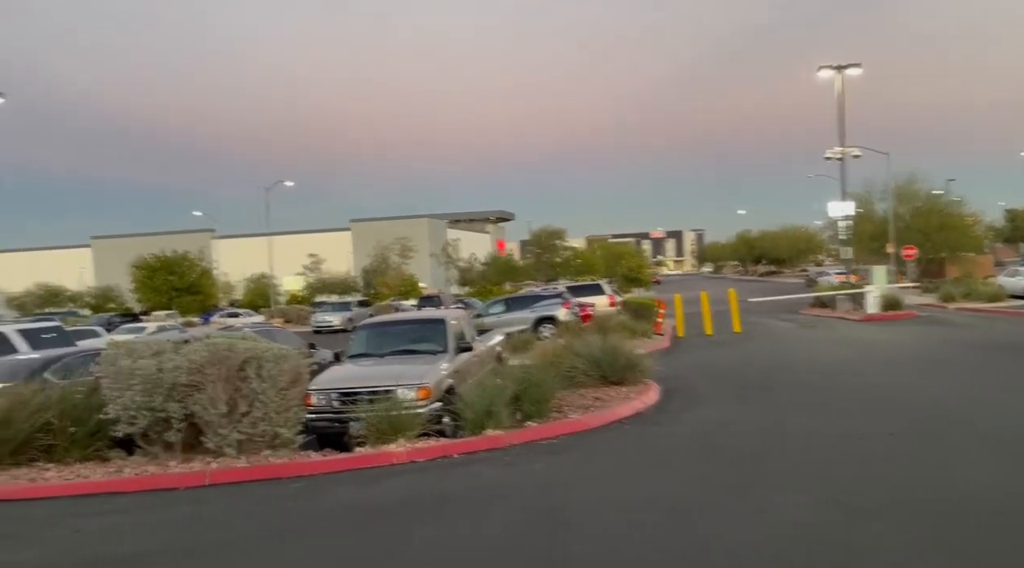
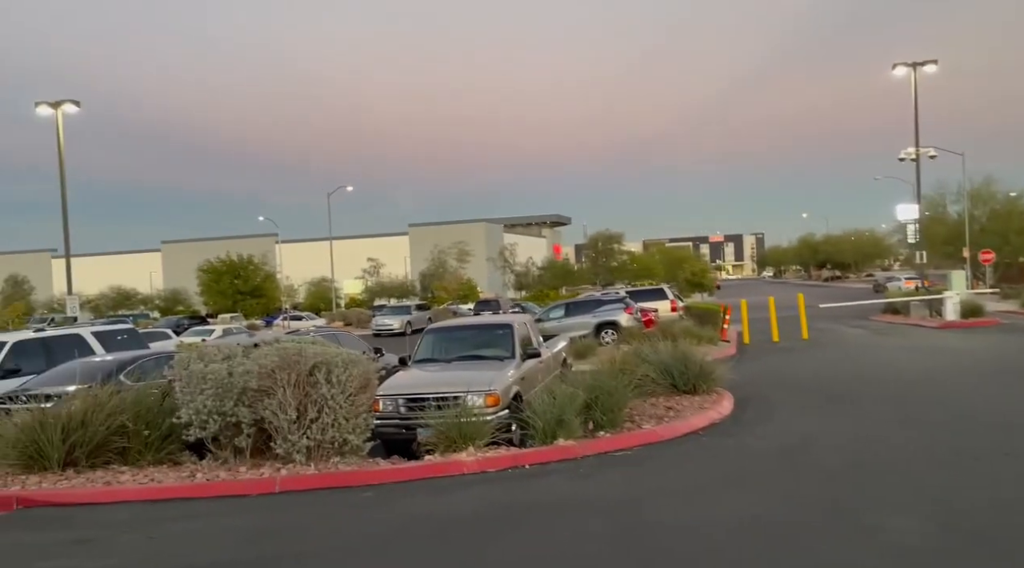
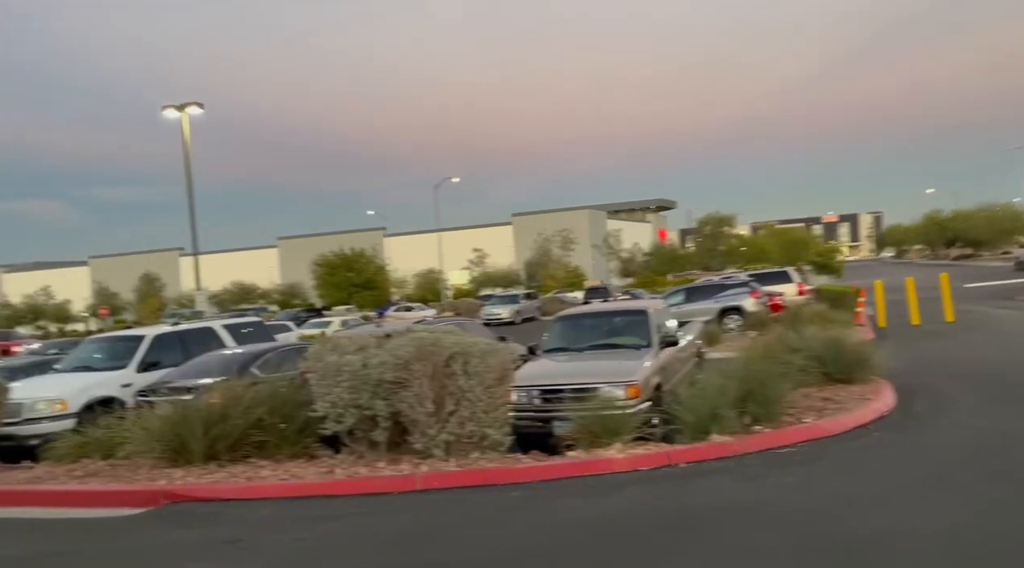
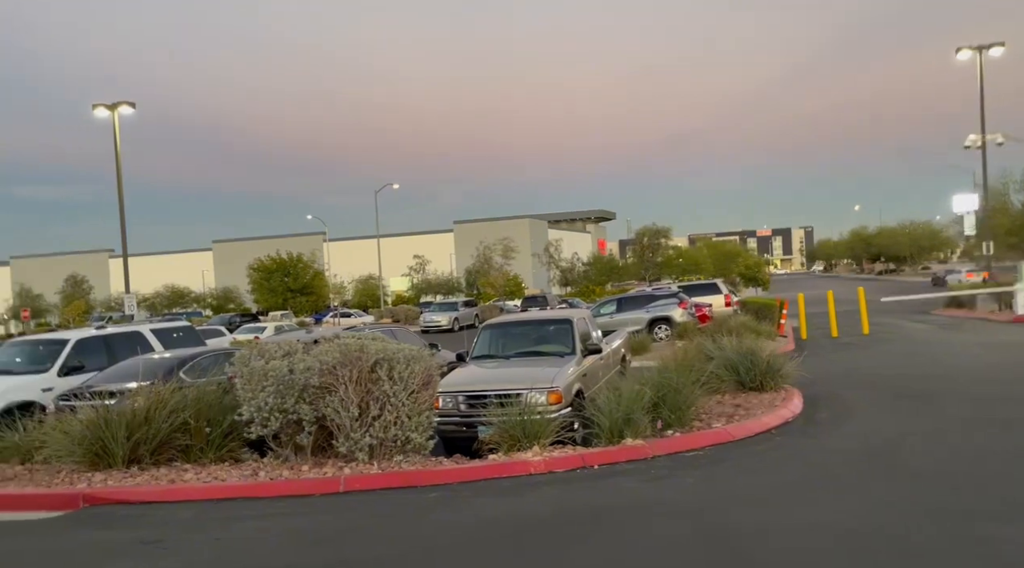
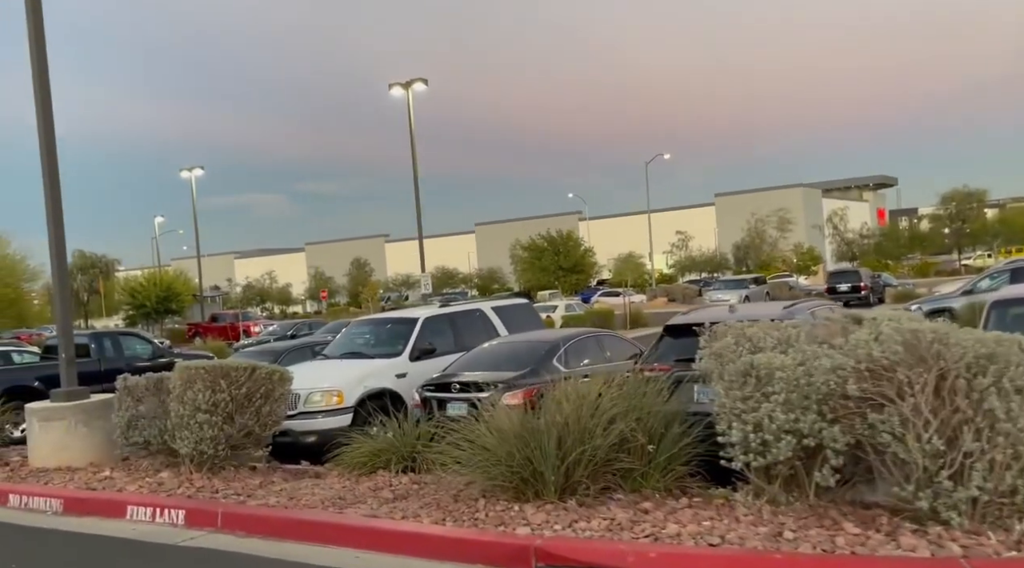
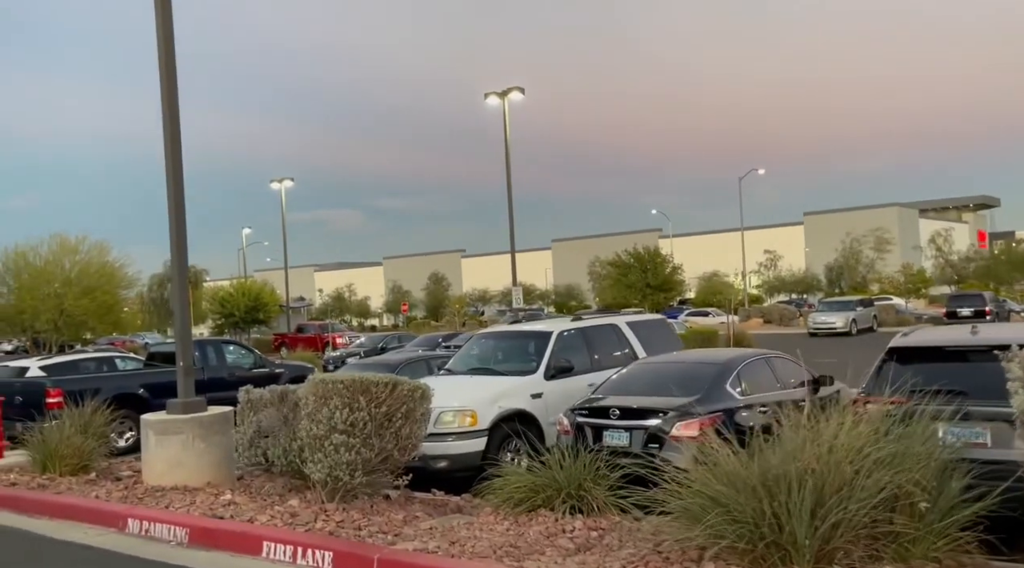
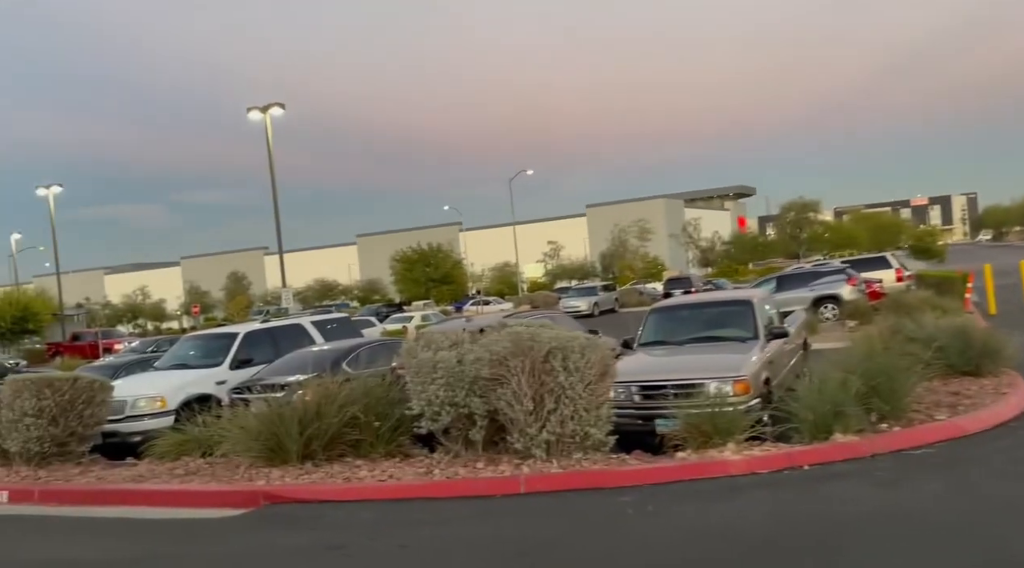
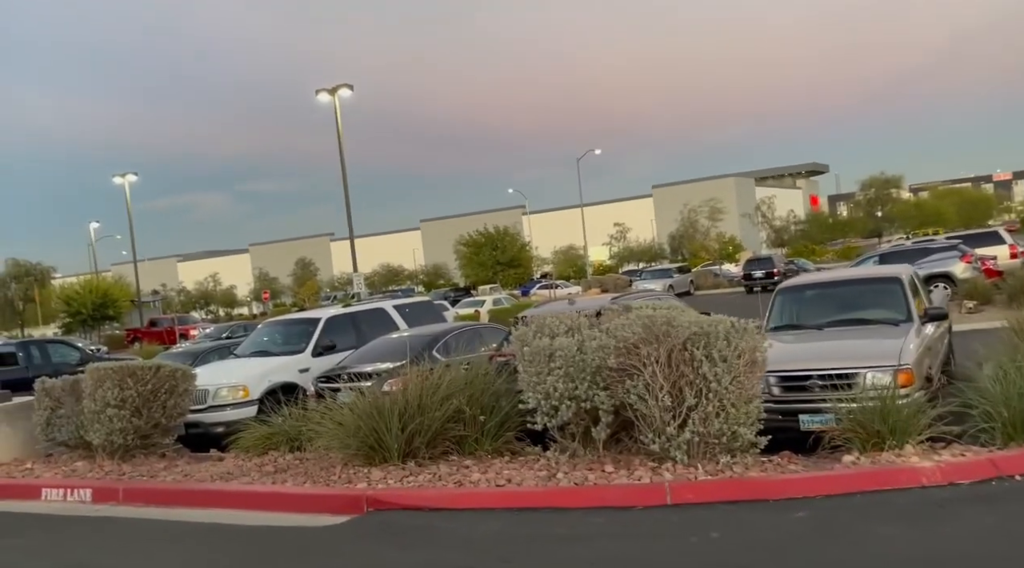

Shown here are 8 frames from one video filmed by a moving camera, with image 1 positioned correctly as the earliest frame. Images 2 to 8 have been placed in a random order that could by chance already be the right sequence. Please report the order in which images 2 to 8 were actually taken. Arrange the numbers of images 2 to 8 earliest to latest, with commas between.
2, 4, 3, 7, 8, 5, 6
